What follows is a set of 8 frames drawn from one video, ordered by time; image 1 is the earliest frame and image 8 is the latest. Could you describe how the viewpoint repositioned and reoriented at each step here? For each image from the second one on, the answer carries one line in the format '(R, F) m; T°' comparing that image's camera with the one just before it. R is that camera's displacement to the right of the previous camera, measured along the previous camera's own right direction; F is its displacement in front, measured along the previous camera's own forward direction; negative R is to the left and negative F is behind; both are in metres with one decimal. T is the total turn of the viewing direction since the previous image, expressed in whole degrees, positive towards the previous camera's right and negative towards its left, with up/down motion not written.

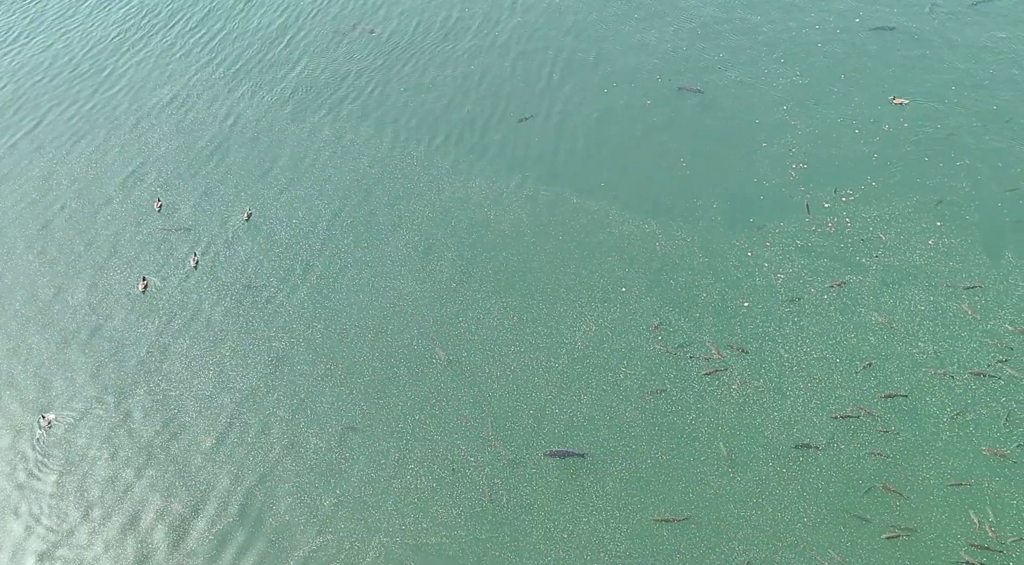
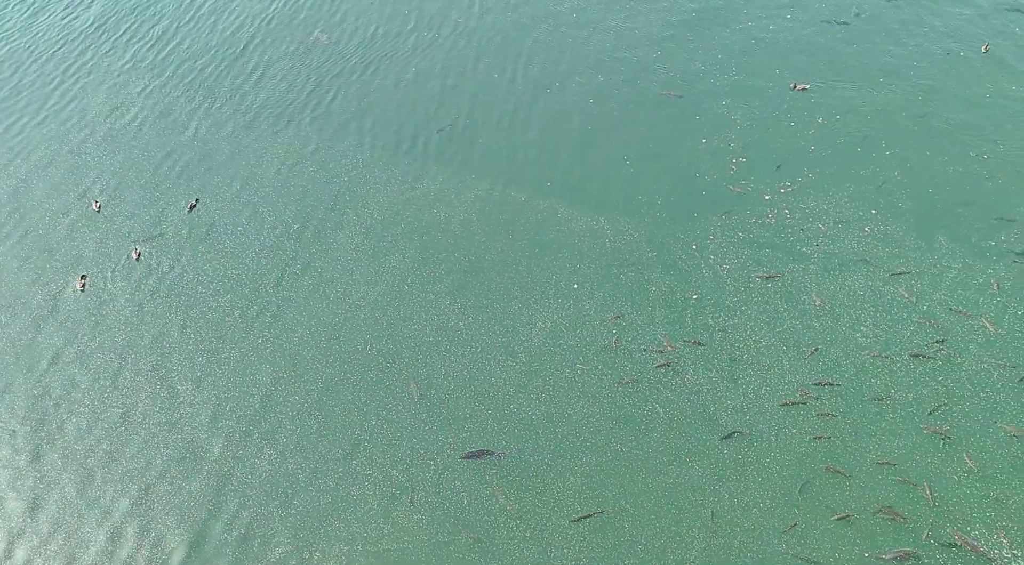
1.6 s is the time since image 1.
(+1.8, -1.1) m; -1°
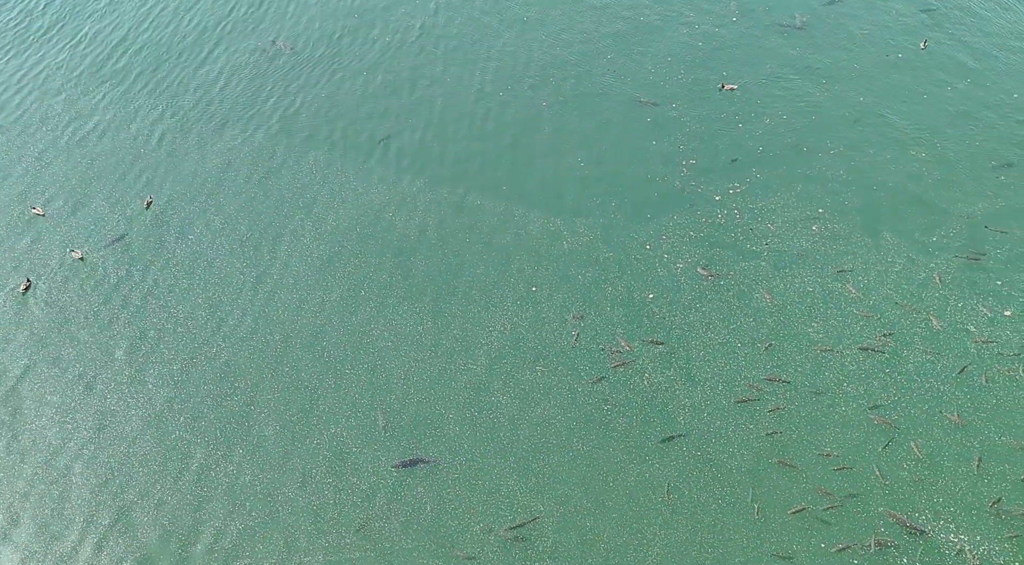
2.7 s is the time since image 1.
(-0.9, 0.0) m; +4°
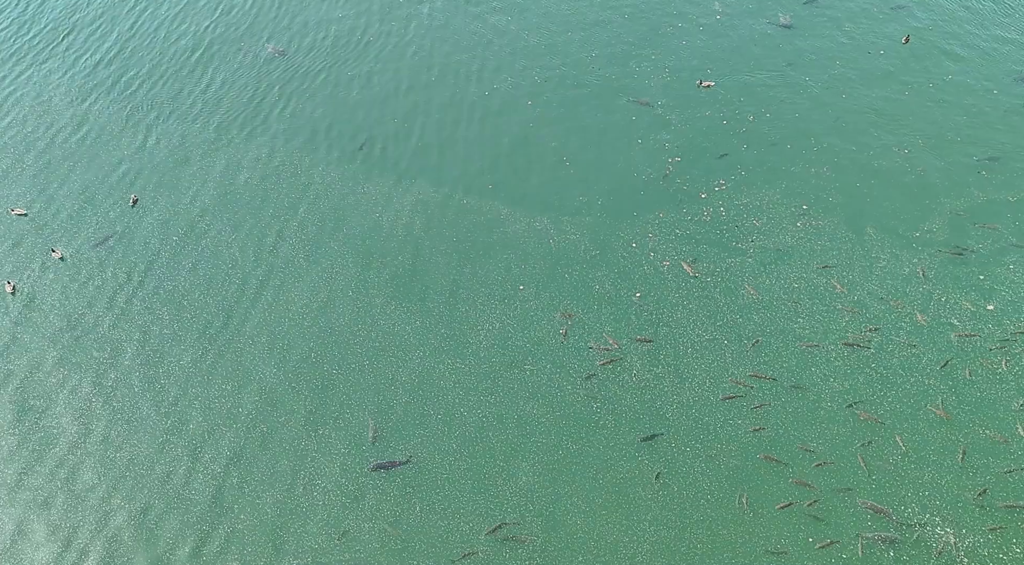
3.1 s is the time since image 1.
(-0.3, 0.0) m; +1°
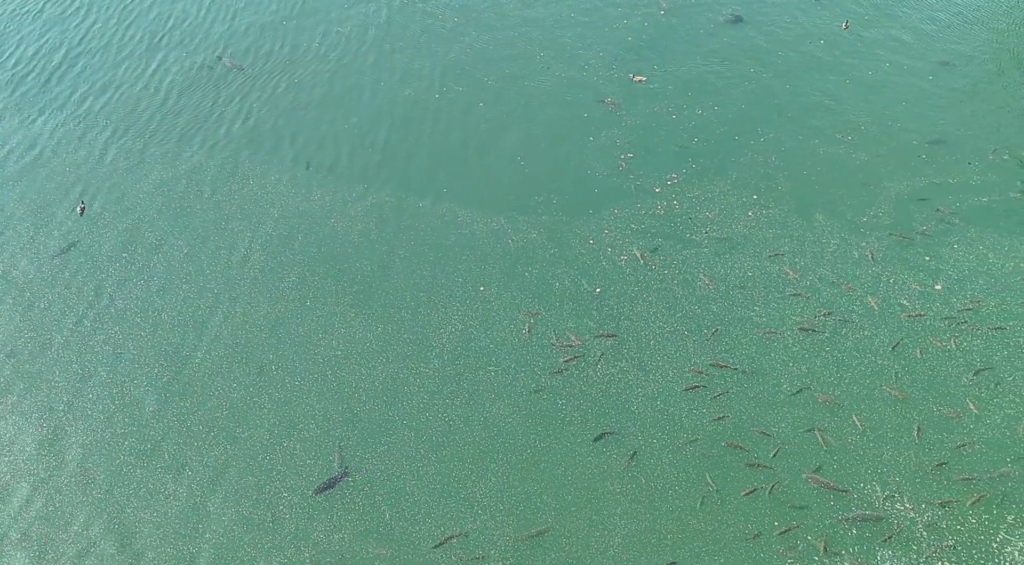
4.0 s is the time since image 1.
(-0.8, +0.1) m; +4°
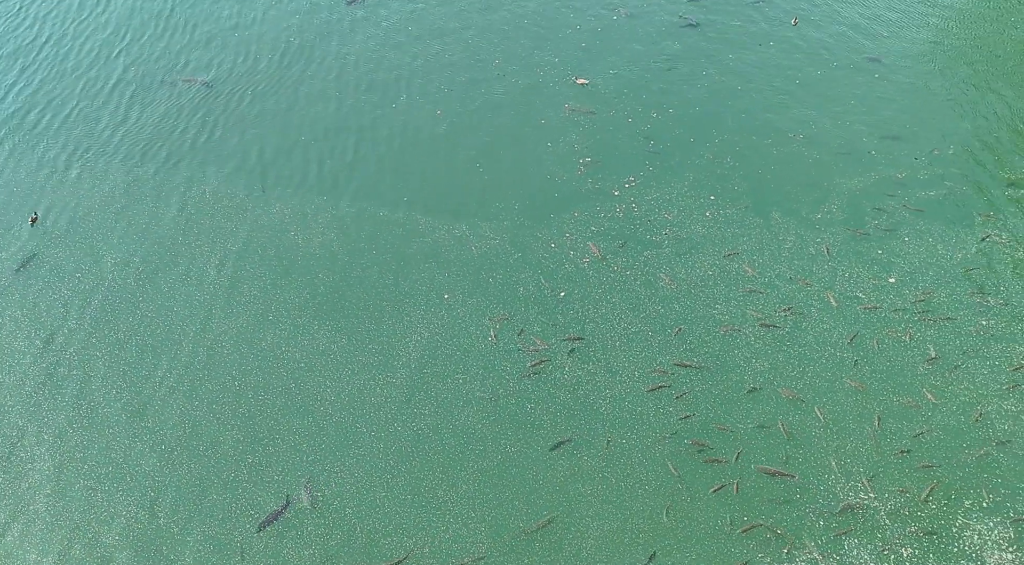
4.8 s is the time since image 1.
(-0.7, +0.1) m; +3°
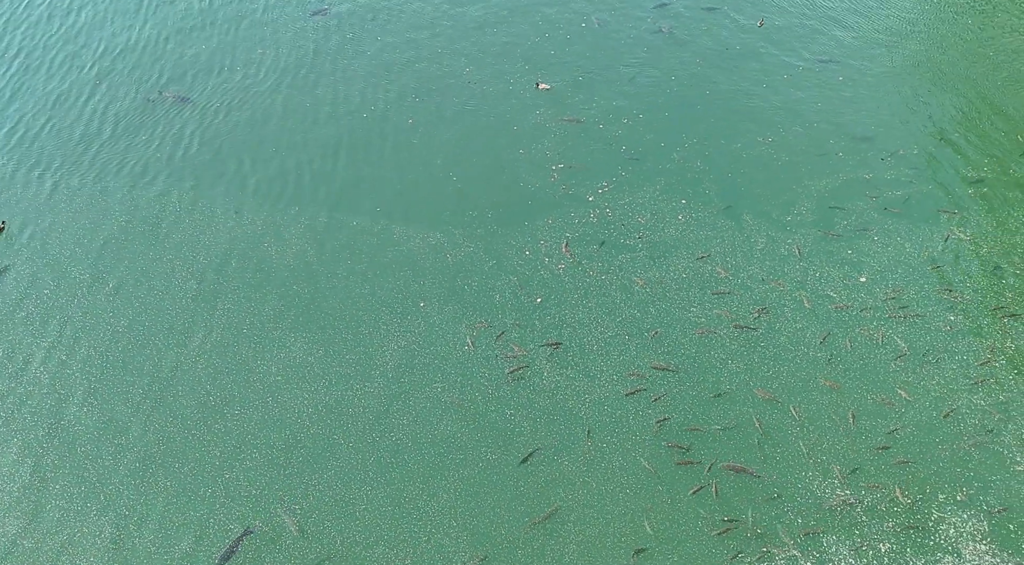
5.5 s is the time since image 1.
(+14.9, +3.7) m; -41°
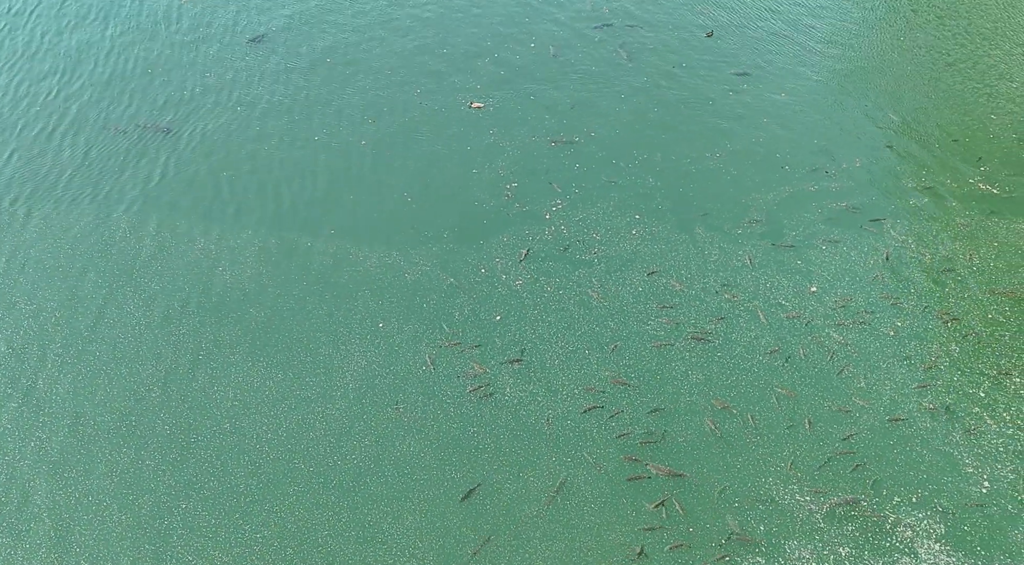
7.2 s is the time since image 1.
(-0.6, 0.0) m; +4°
